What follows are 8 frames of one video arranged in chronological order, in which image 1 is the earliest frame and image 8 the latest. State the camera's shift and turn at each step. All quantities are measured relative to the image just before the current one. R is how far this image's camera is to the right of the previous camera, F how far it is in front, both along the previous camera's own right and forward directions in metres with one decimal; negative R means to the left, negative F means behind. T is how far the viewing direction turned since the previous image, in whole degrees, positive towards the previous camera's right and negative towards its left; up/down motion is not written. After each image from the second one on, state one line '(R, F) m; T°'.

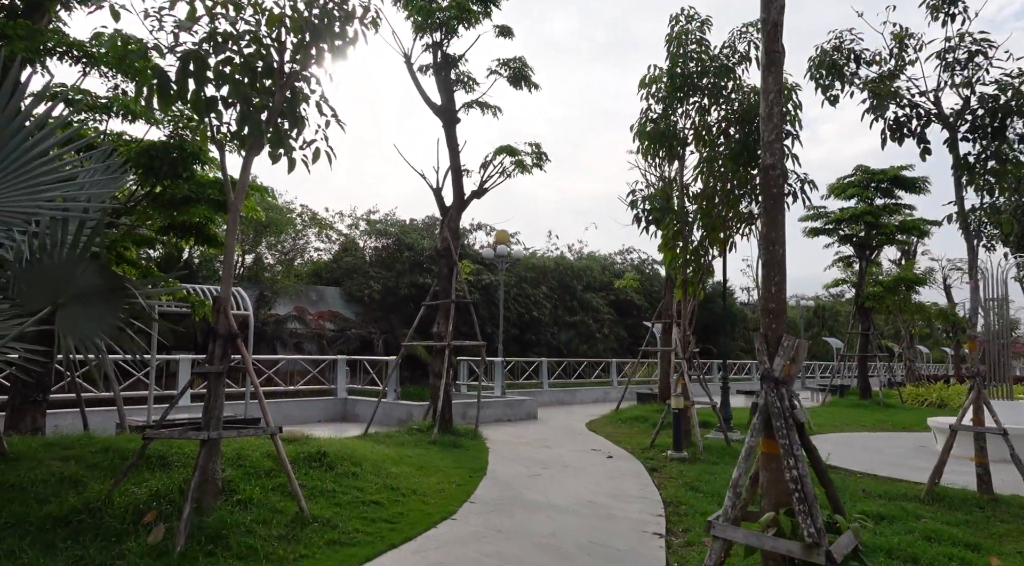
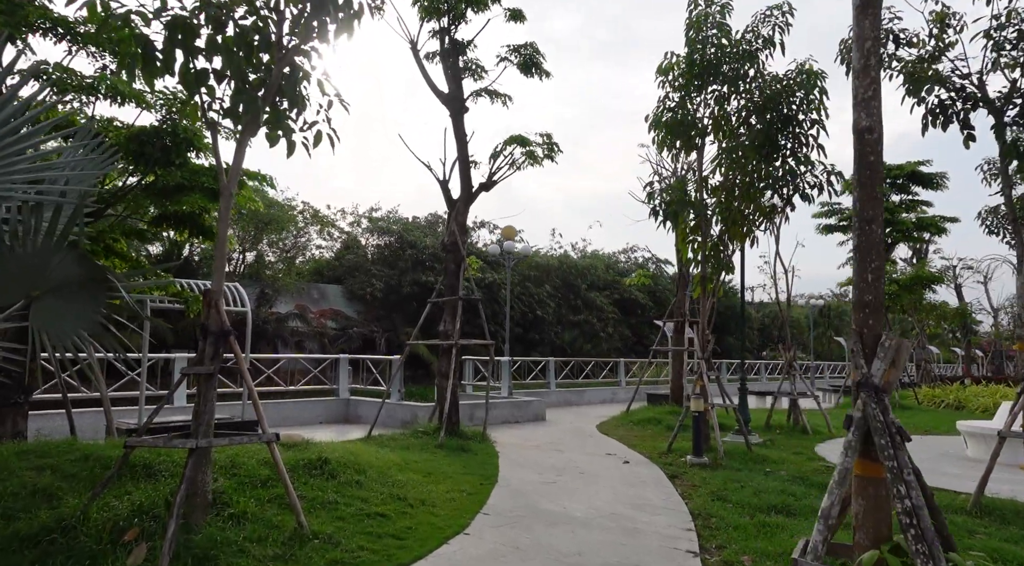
(-0.1, +0.4) m; 0°
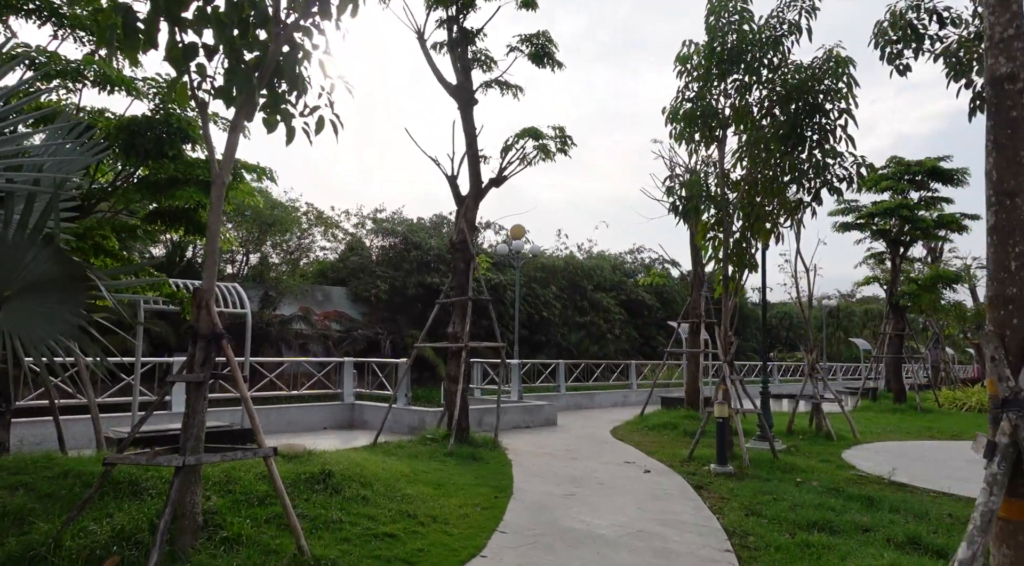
(-0.1, +0.4) m; 0°
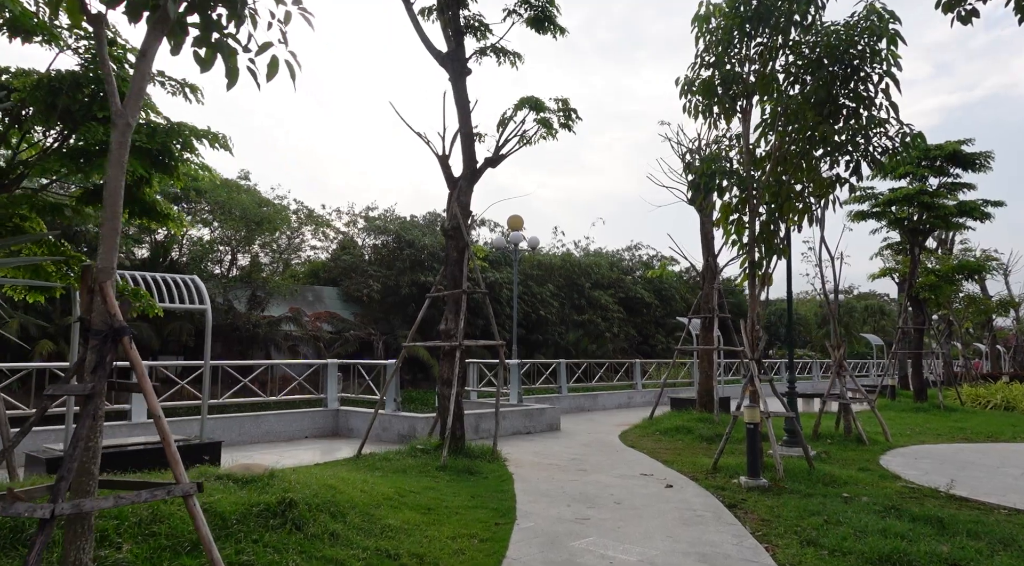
(0.0, +1.0) m; 0°
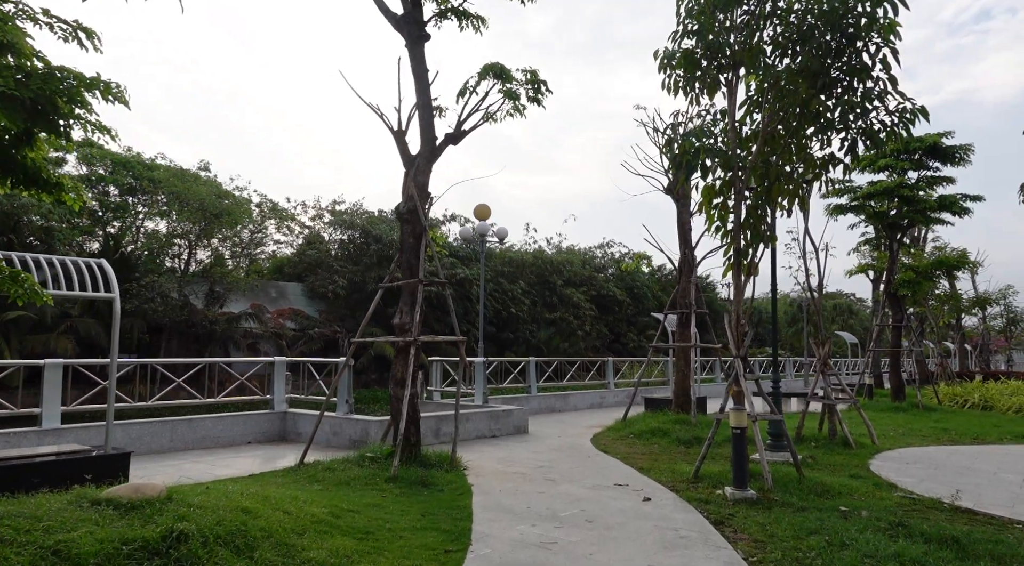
(+0.1, +0.8) m; +2°
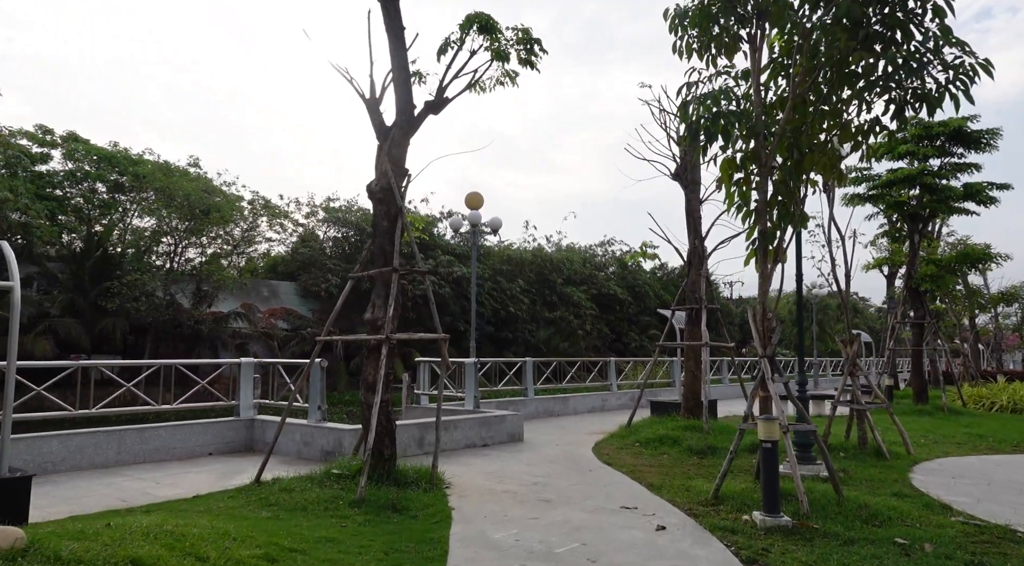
(+0.1, +1.0) m; 0°
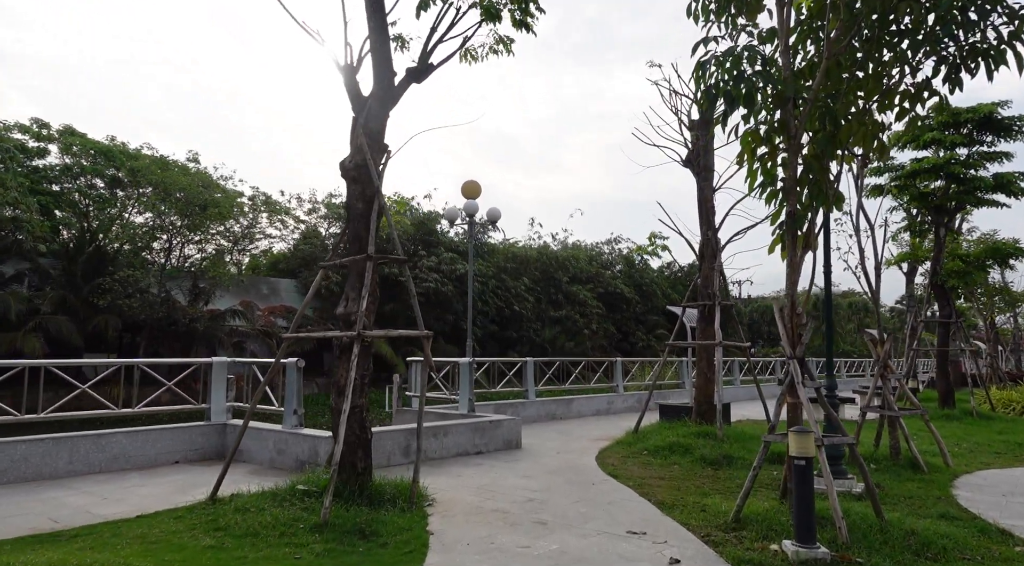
(+0.1, +0.8) m; -1°
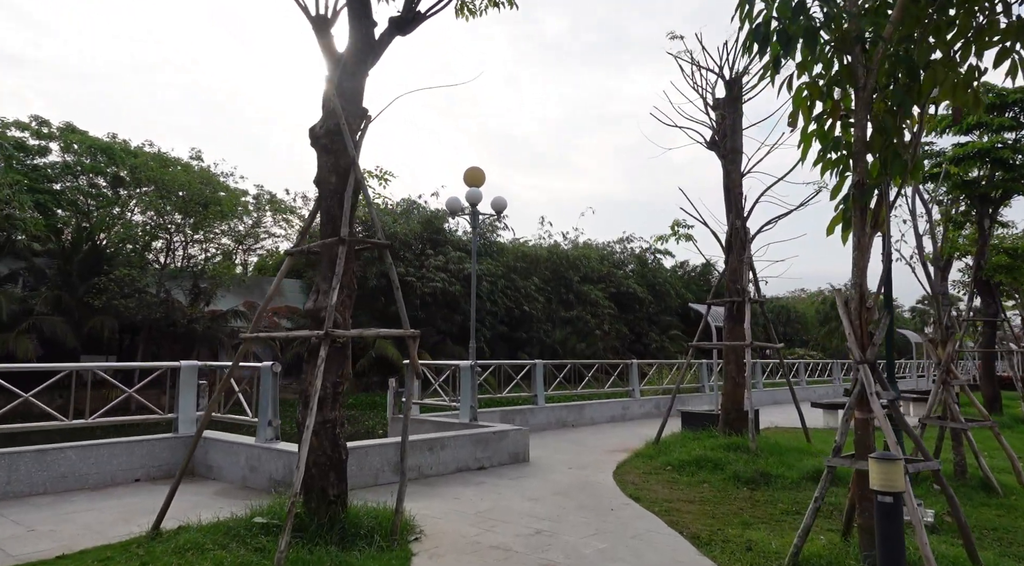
(+0.1, +0.9) m; -1°
